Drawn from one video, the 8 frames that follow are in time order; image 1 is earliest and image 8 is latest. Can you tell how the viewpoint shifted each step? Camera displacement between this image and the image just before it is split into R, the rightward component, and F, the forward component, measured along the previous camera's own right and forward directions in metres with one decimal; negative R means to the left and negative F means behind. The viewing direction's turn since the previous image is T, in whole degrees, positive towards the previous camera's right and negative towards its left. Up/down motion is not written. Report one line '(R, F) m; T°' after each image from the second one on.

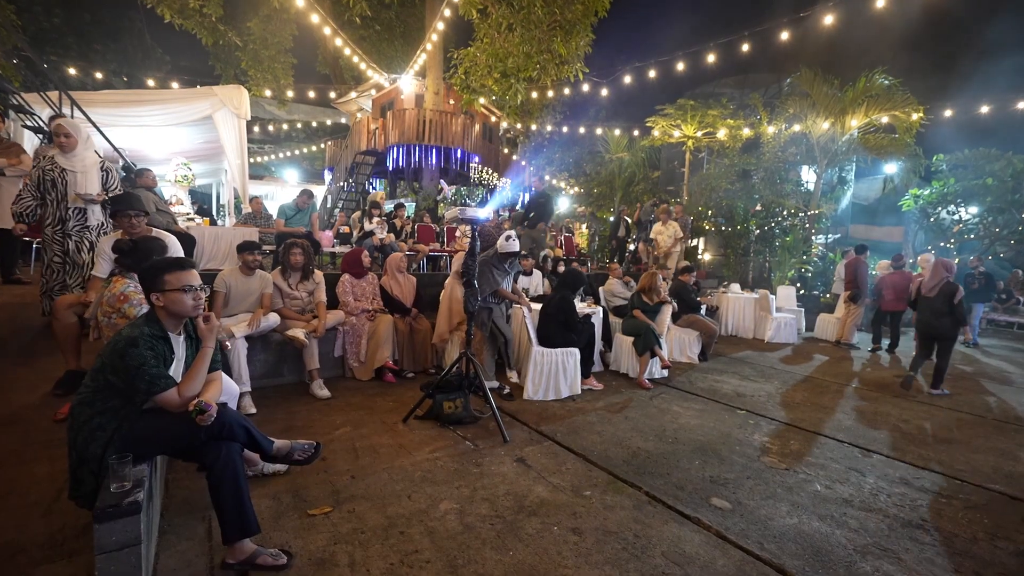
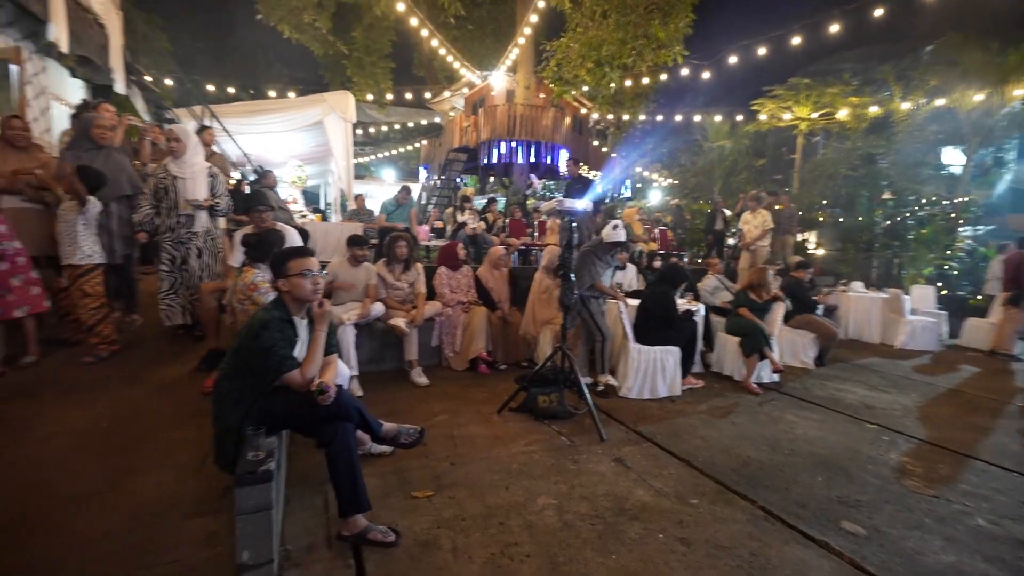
(-0.1, +0.1) m; -10°
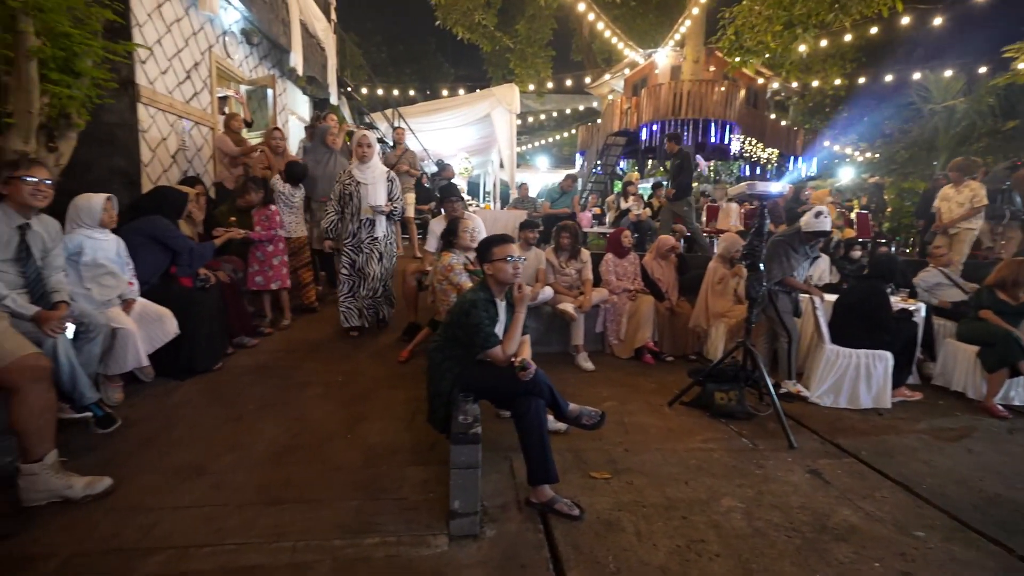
(-0.2, -0.1) m; -18°
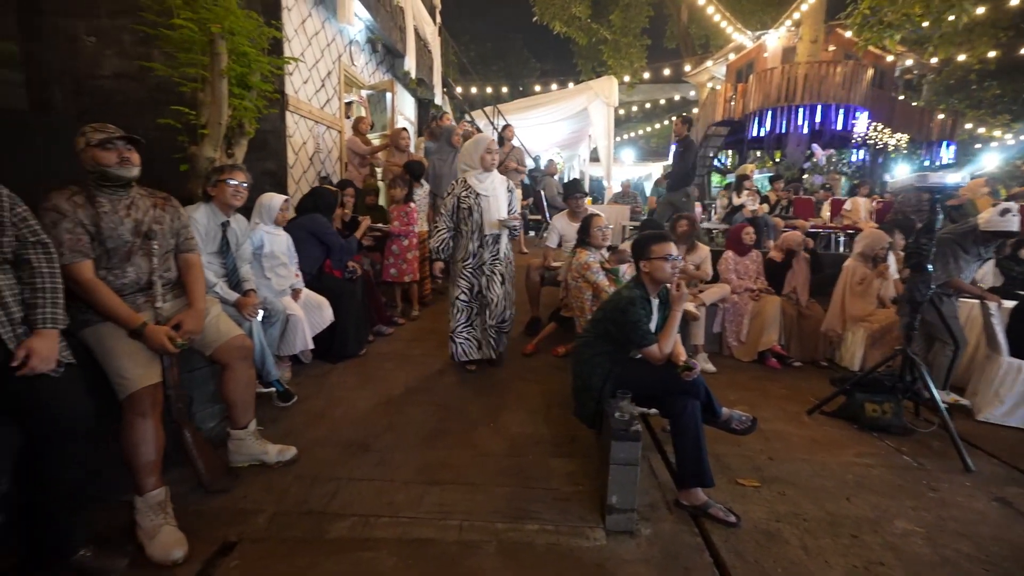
(-0.4, -0.1) m; -9°
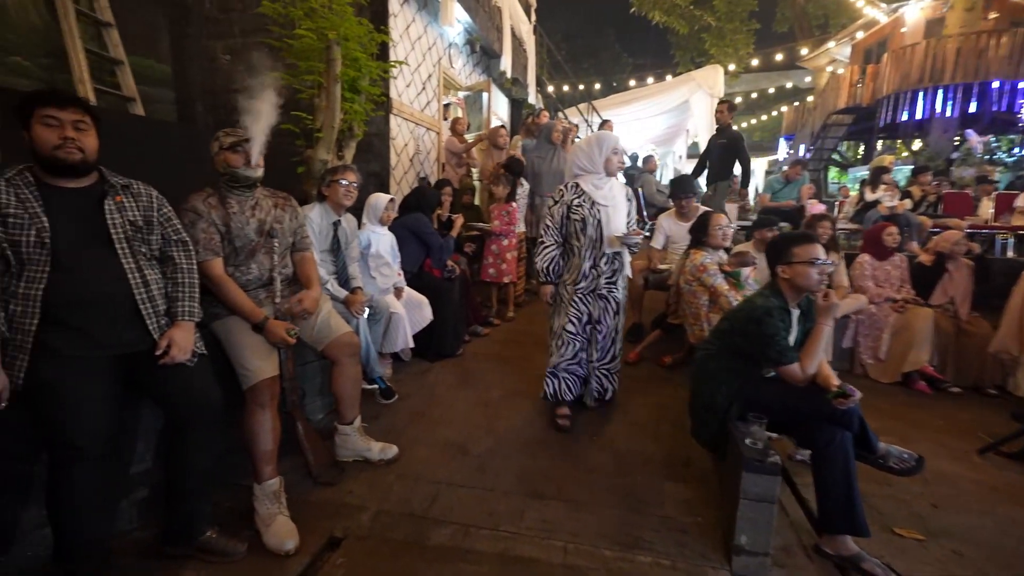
(-0.1, +0.2) m; -10°
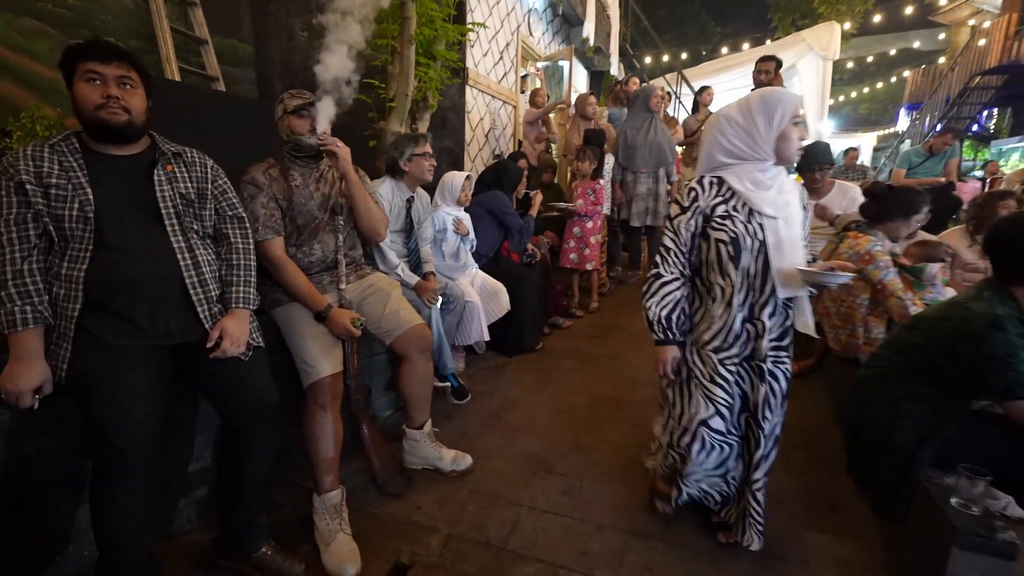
(-0.2, +0.4) m; -8°
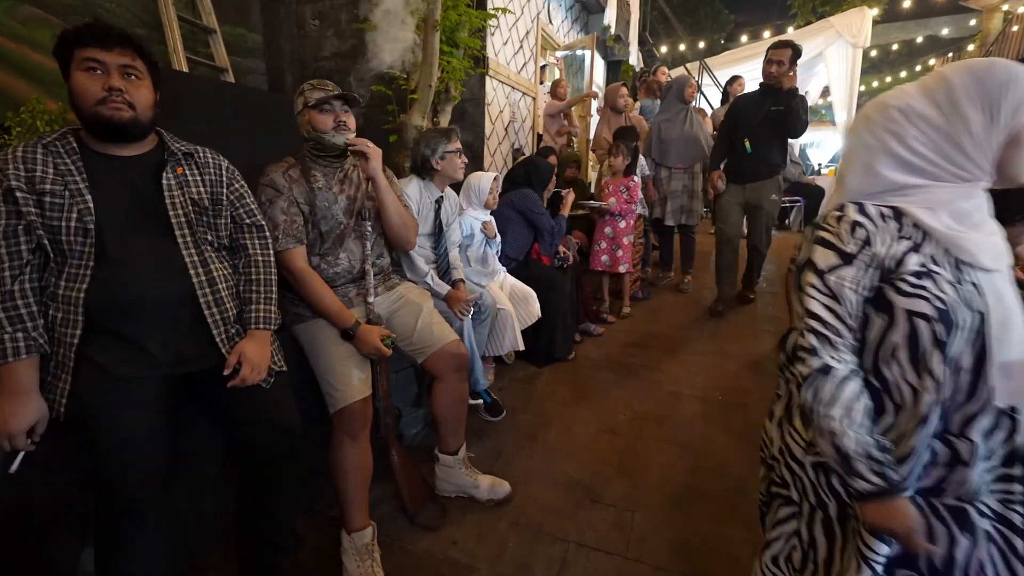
(-0.2, +0.2) m; -1°
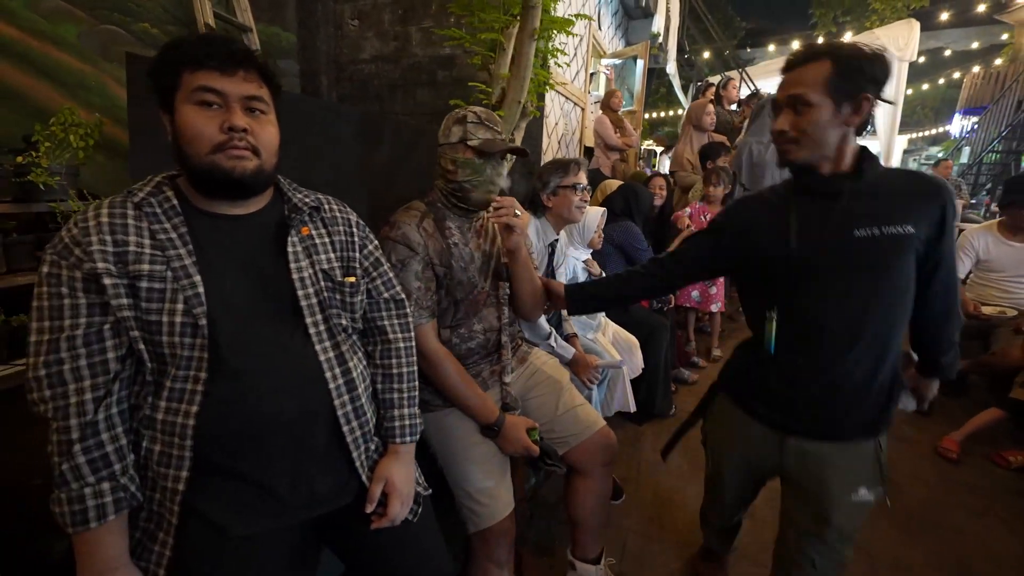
(-0.6, +0.4) m; +1°
